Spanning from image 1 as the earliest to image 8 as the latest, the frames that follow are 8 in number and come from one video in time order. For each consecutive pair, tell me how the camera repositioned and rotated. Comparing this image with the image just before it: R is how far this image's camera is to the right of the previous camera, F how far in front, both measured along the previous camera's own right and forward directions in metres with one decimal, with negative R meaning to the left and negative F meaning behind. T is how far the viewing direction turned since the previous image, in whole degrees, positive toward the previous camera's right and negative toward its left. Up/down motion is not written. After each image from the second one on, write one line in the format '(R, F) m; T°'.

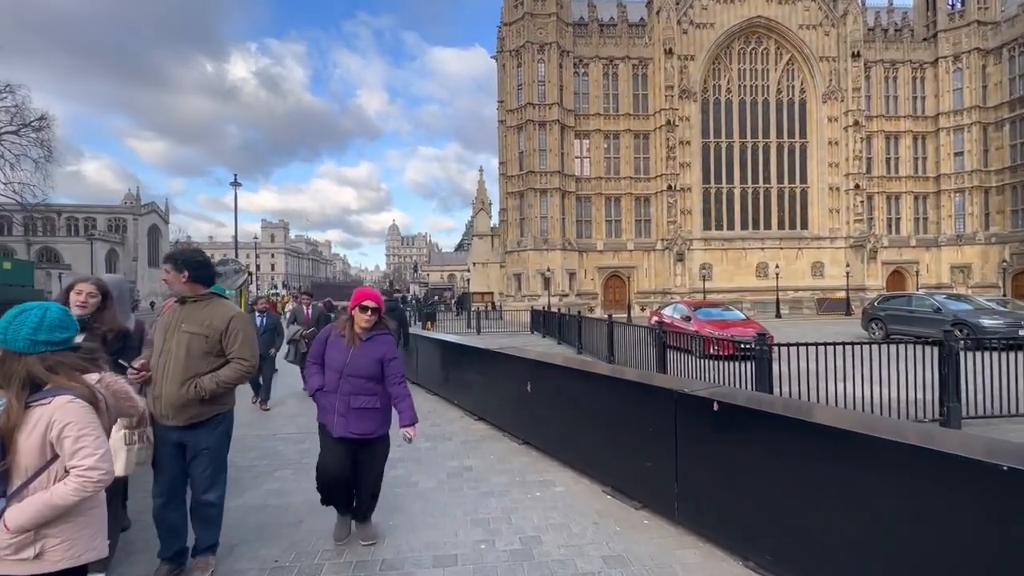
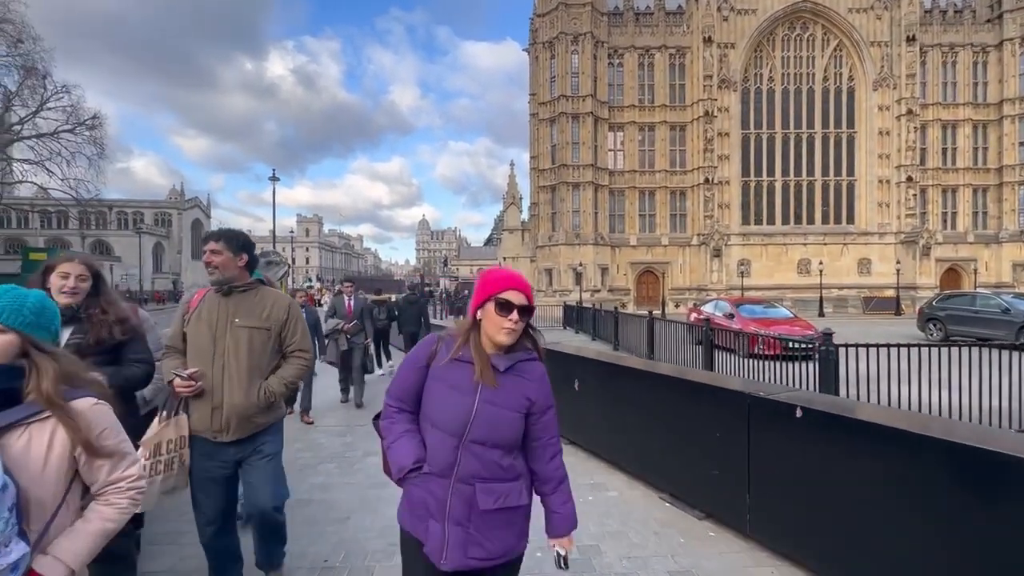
(-0.4, +0.4) m; -3°
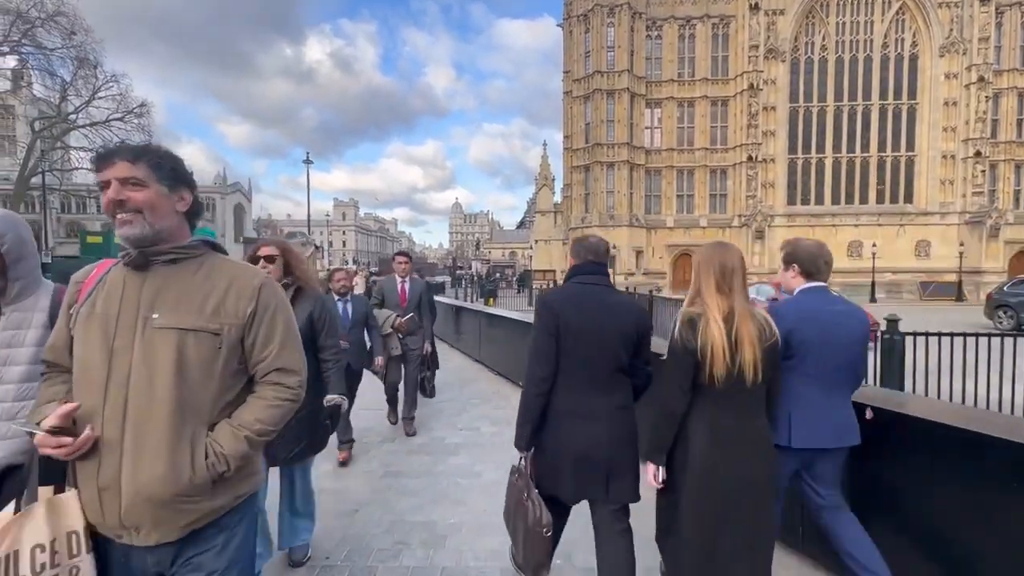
(+0.2, +0.7) m; -4°
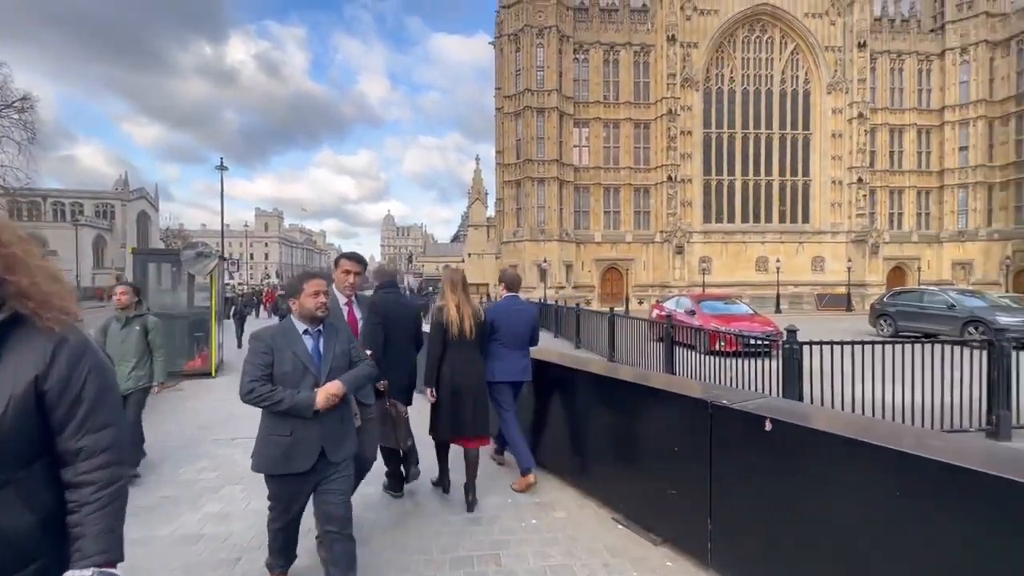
(+0.3, +0.3) m; +8°
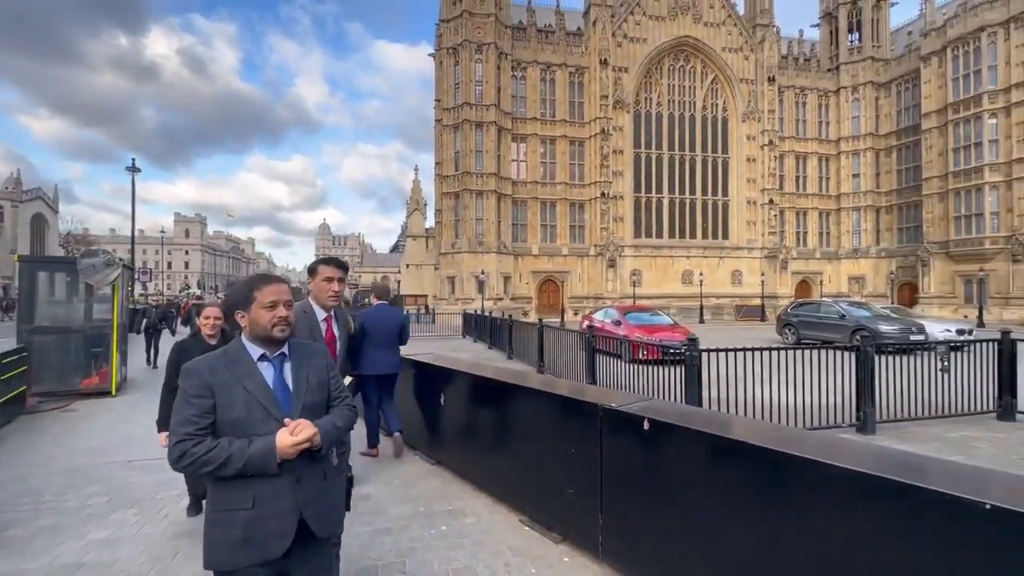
(+0.4, -0.3) m; +7°
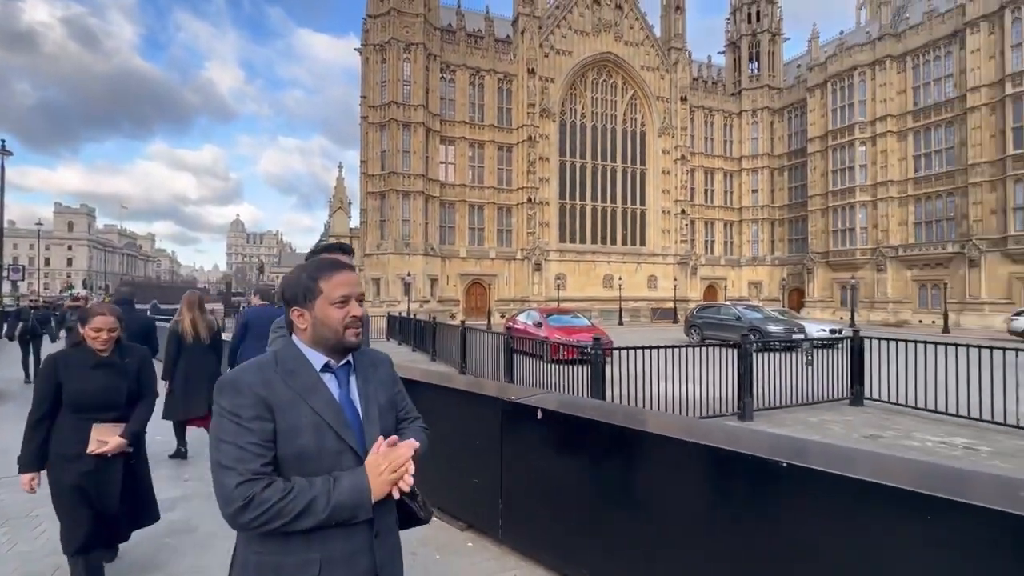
(+0.3, -0.4) m; +9°
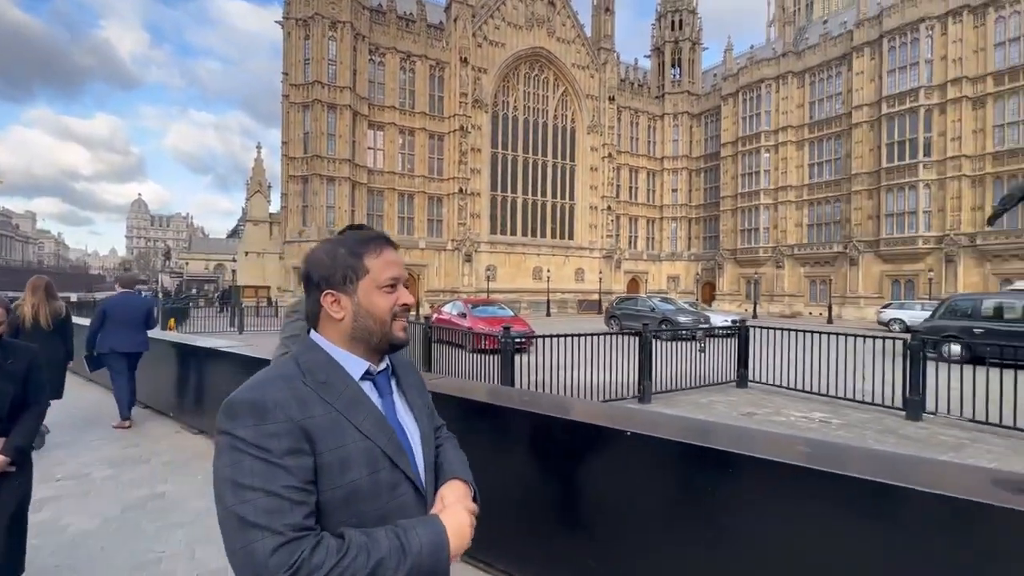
(+0.5, -0.3) m; +8°
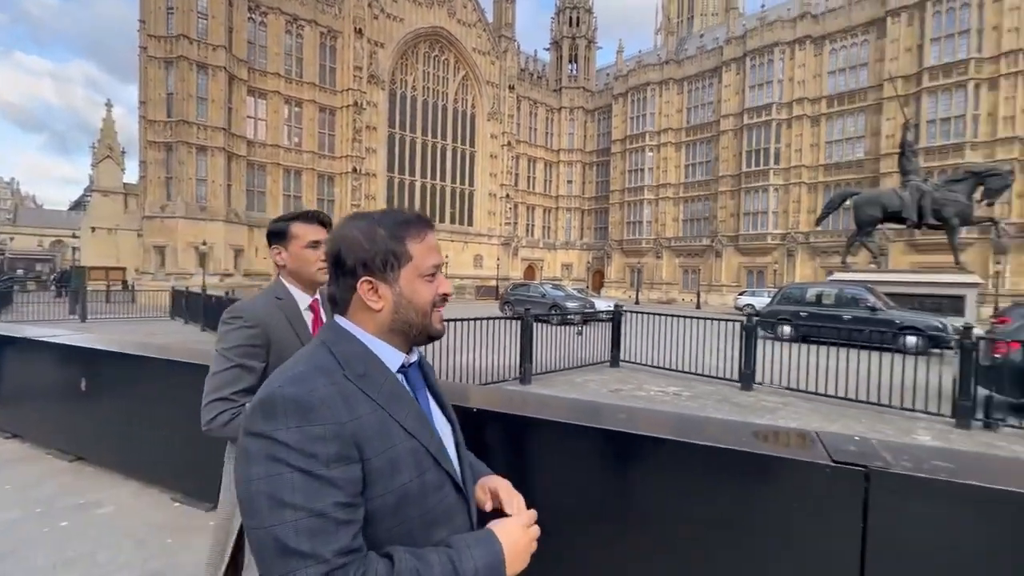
(+0.5, -0.2) m; +12°
